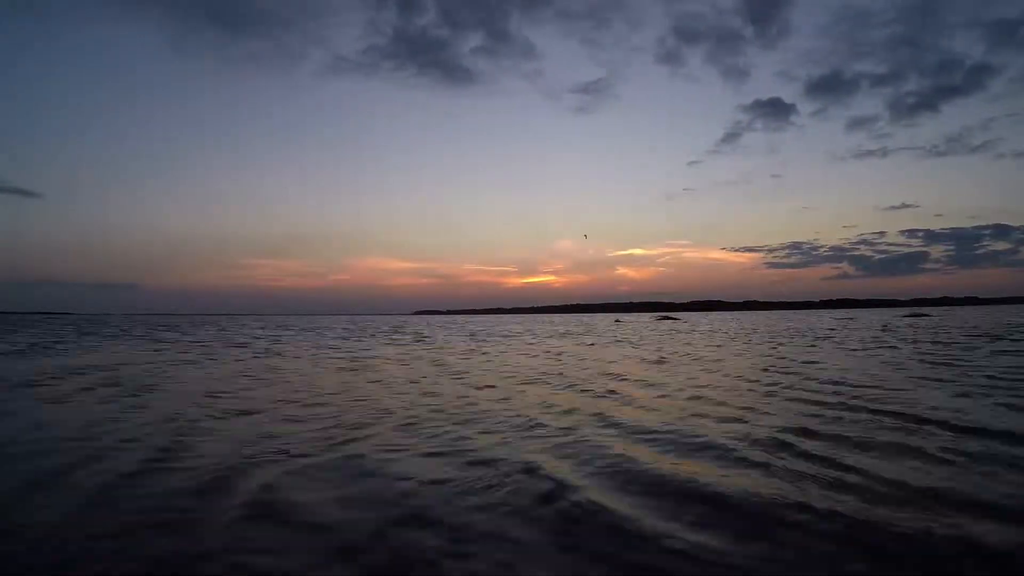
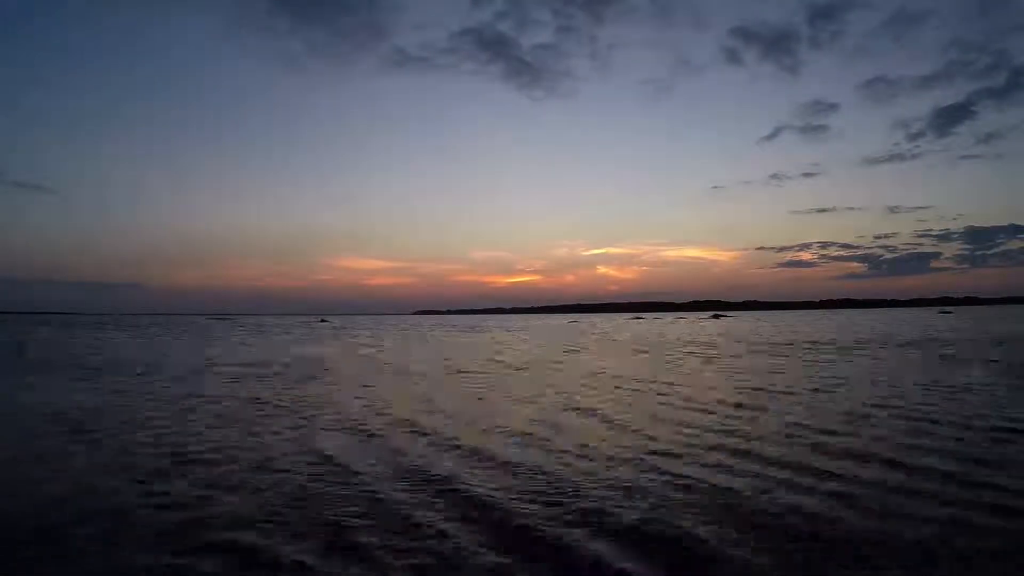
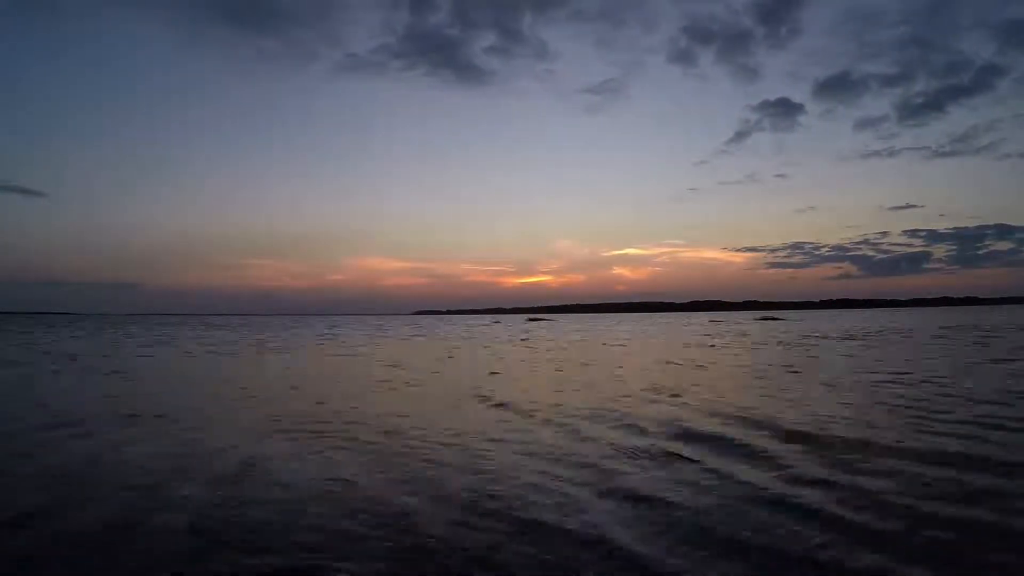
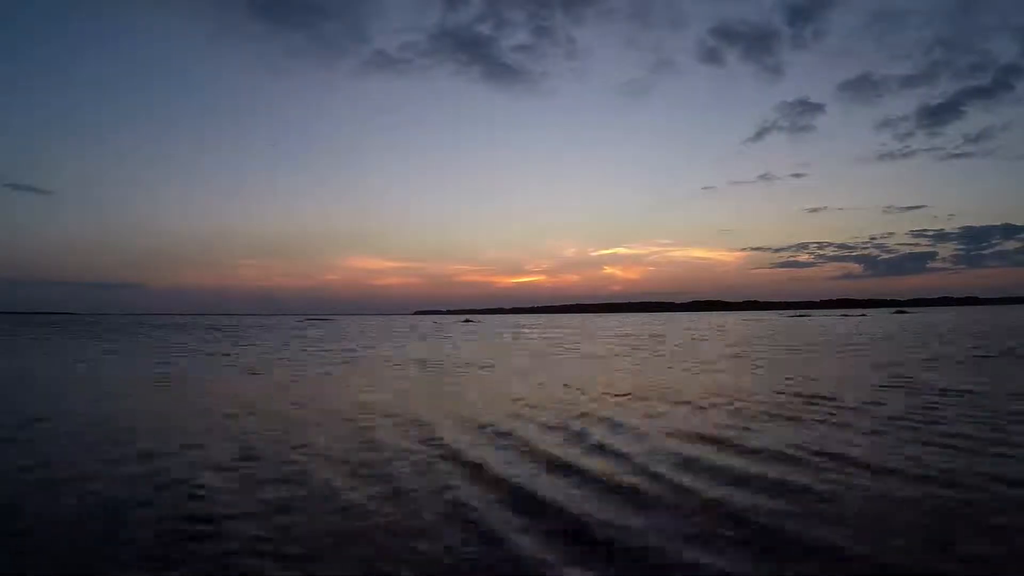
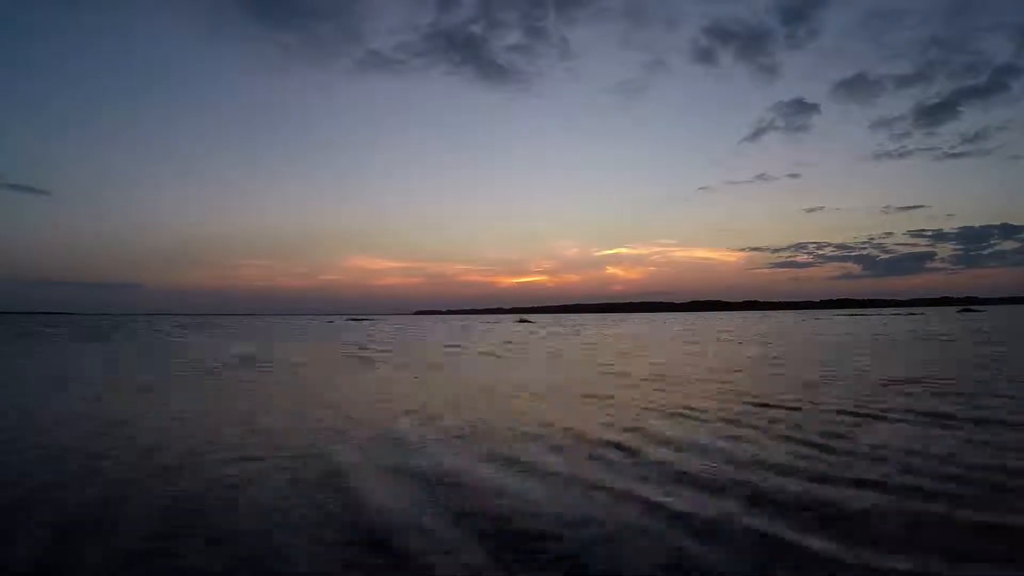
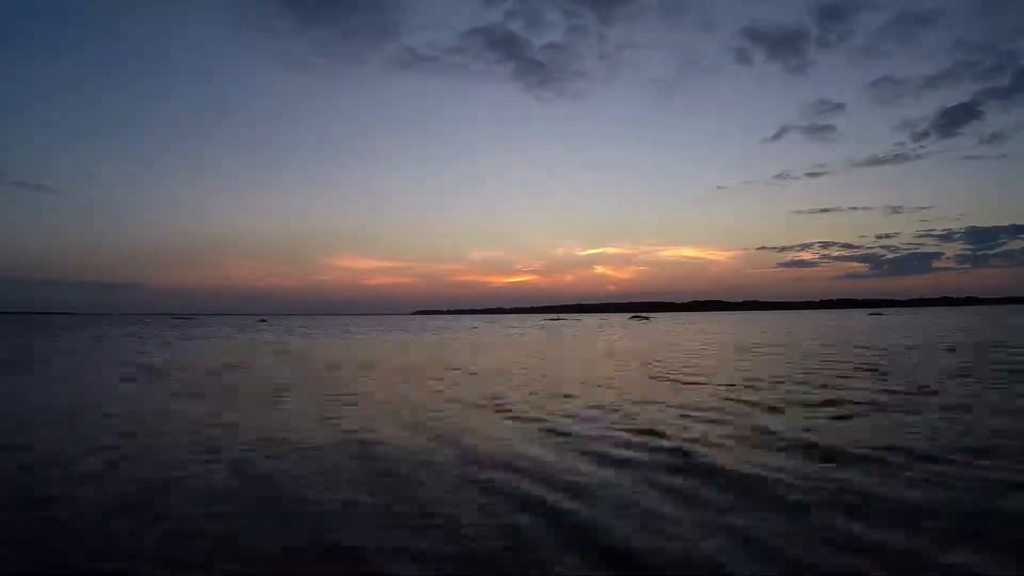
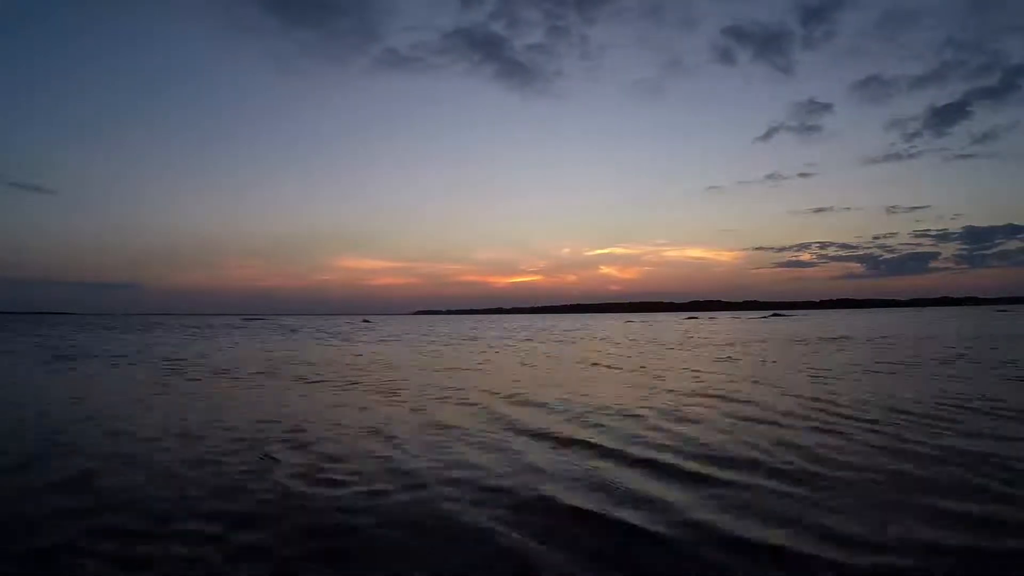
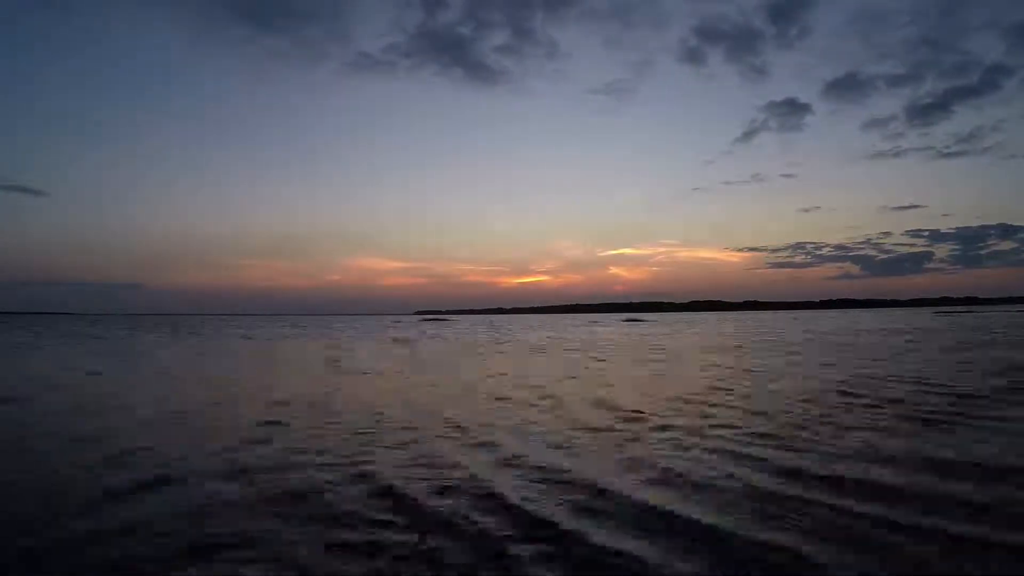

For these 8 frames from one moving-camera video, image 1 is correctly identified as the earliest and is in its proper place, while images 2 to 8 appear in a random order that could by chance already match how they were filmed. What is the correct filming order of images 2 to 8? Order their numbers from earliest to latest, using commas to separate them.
3, 8, 5, 4, 7, 2, 6
